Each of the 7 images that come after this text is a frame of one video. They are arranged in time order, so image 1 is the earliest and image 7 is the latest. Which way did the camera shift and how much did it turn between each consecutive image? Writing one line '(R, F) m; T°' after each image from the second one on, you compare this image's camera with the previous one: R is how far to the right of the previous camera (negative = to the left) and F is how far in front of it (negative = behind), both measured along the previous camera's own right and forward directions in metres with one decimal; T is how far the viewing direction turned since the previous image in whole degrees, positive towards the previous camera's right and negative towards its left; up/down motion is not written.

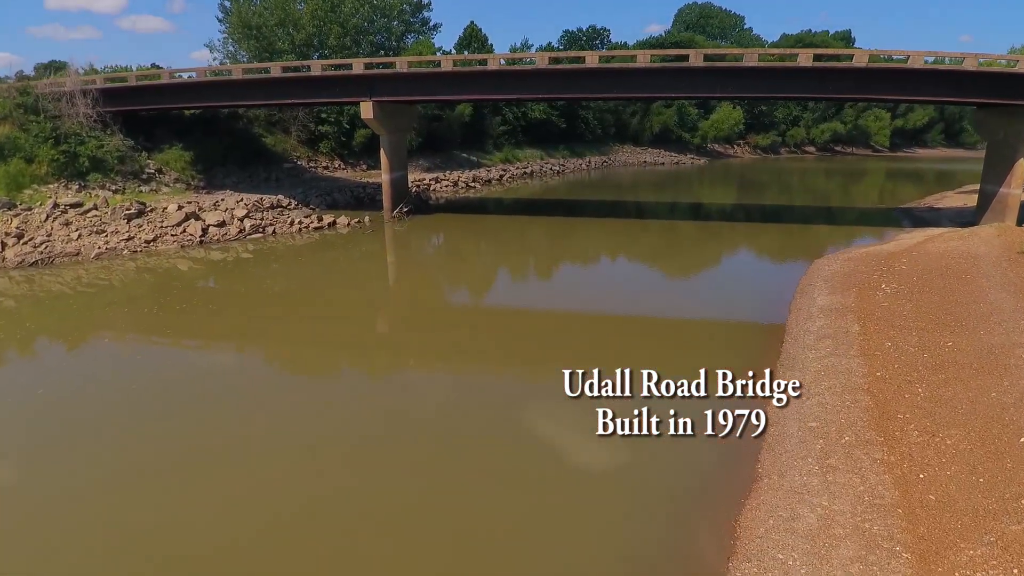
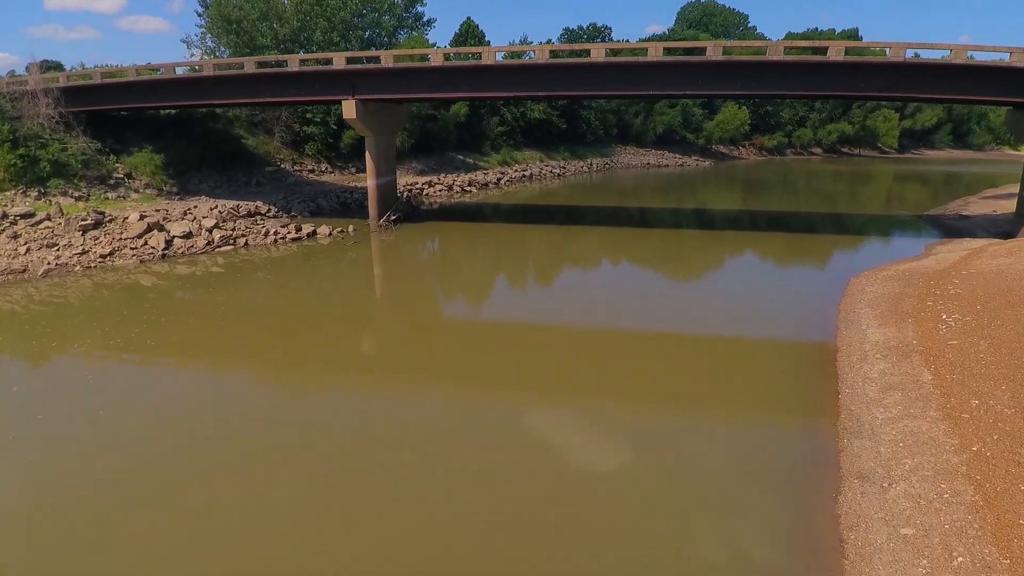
(+0.1, +1.6) m; 0°
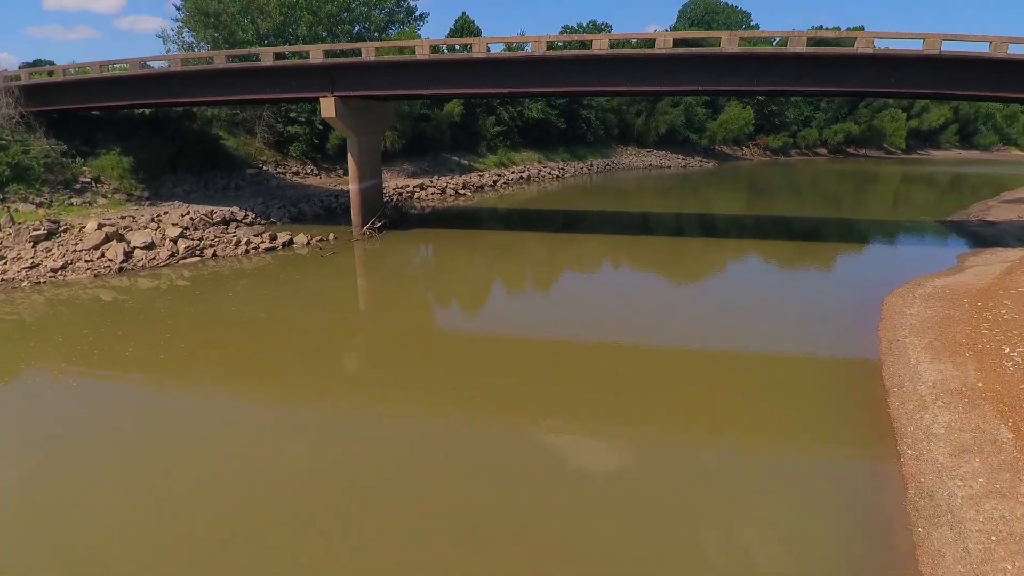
(+0.2, +1.4) m; 0°
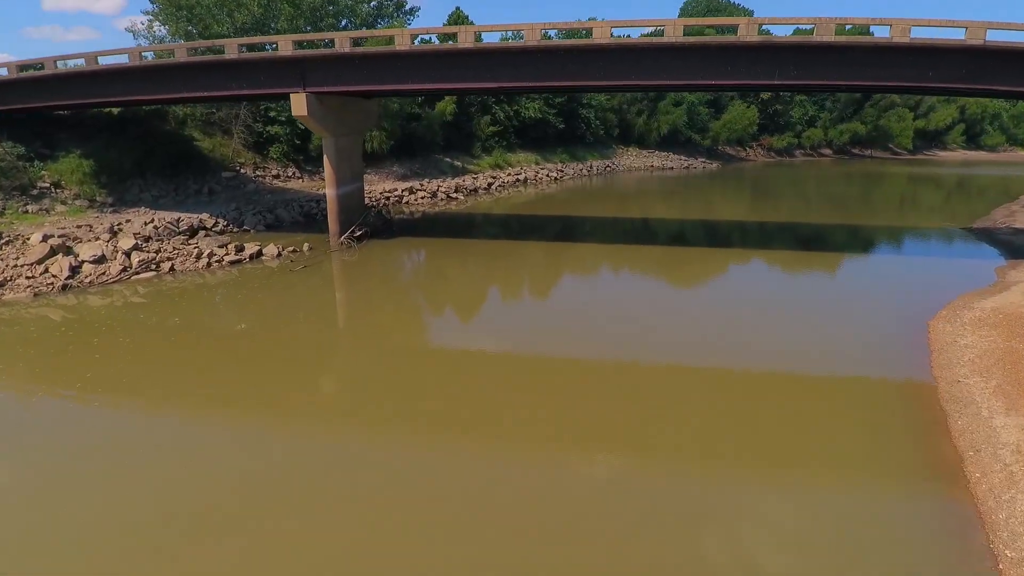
(+0.2, +1.4) m; 0°
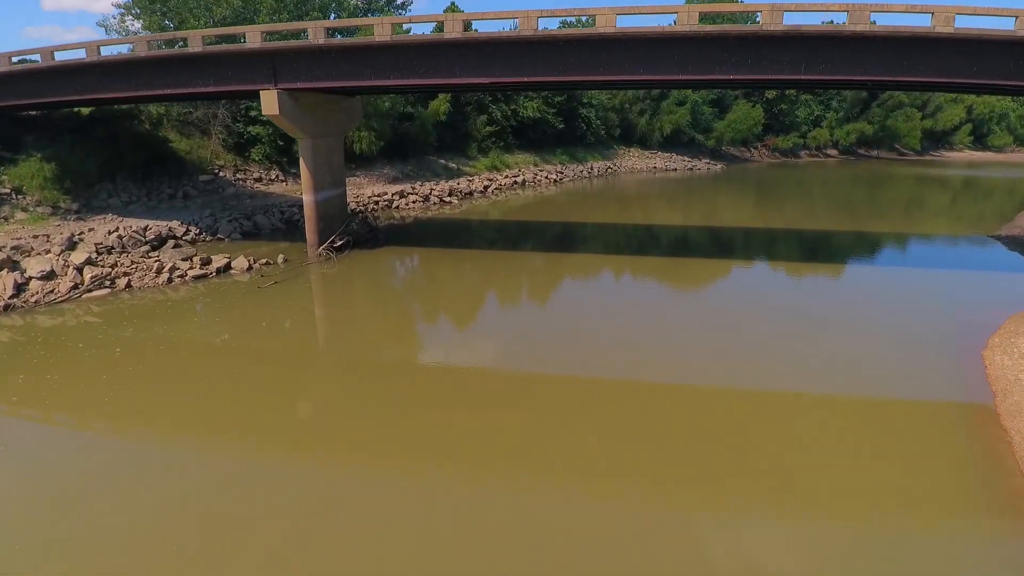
(+0.1, +1.3) m; 0°
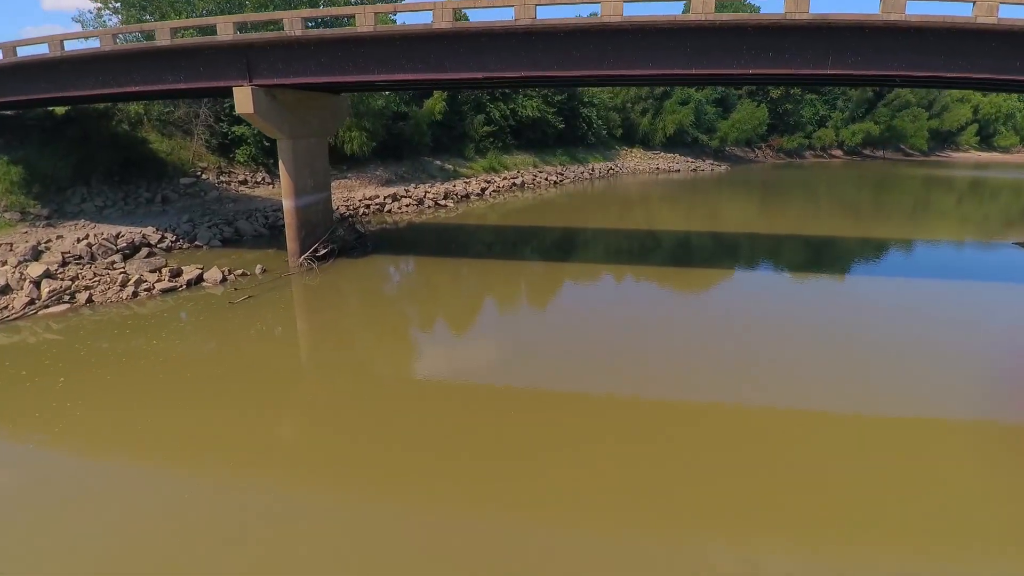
(+0.1, +1.0) m; 0°
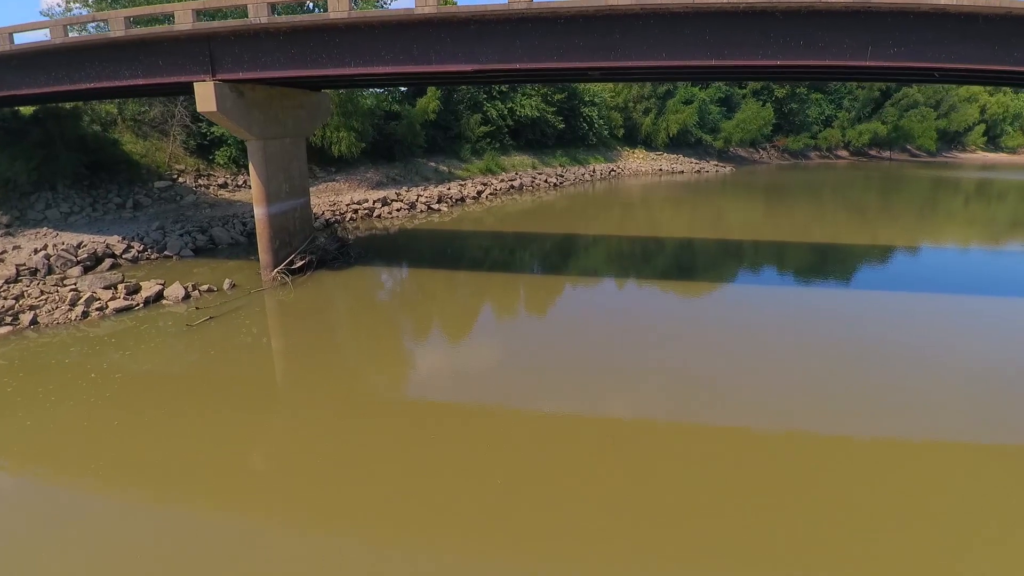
(+0.1, +1.2) m; 0°
